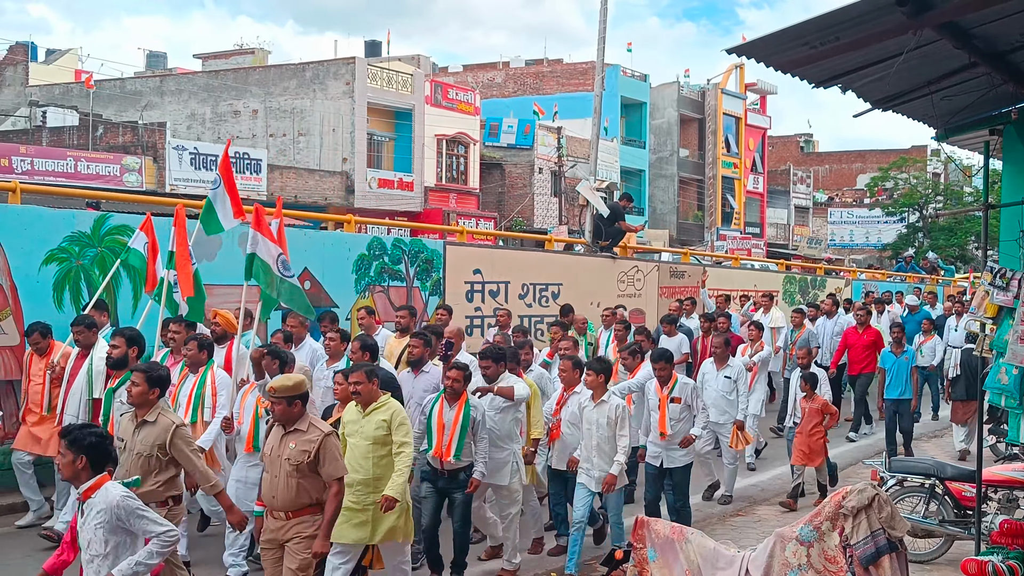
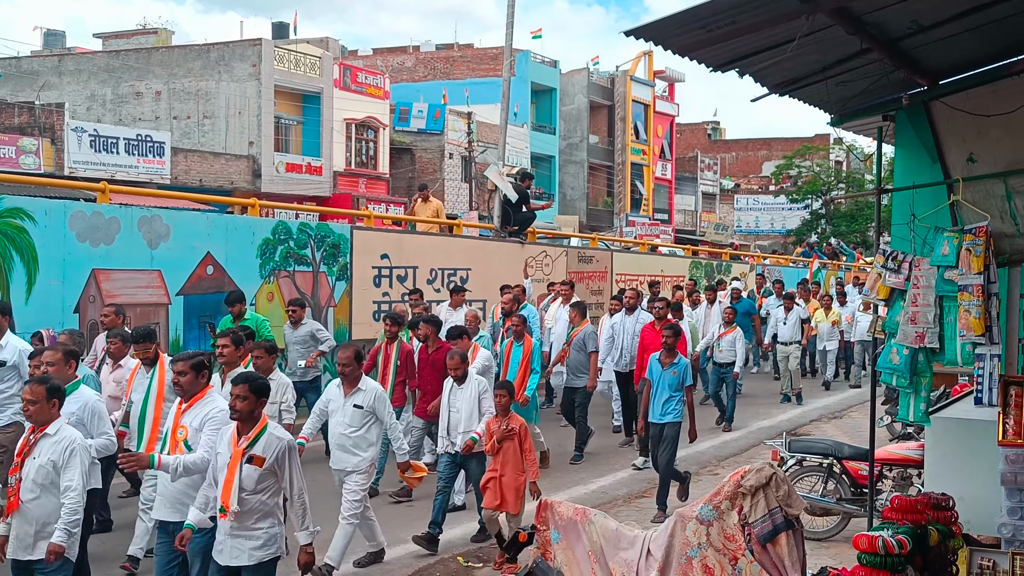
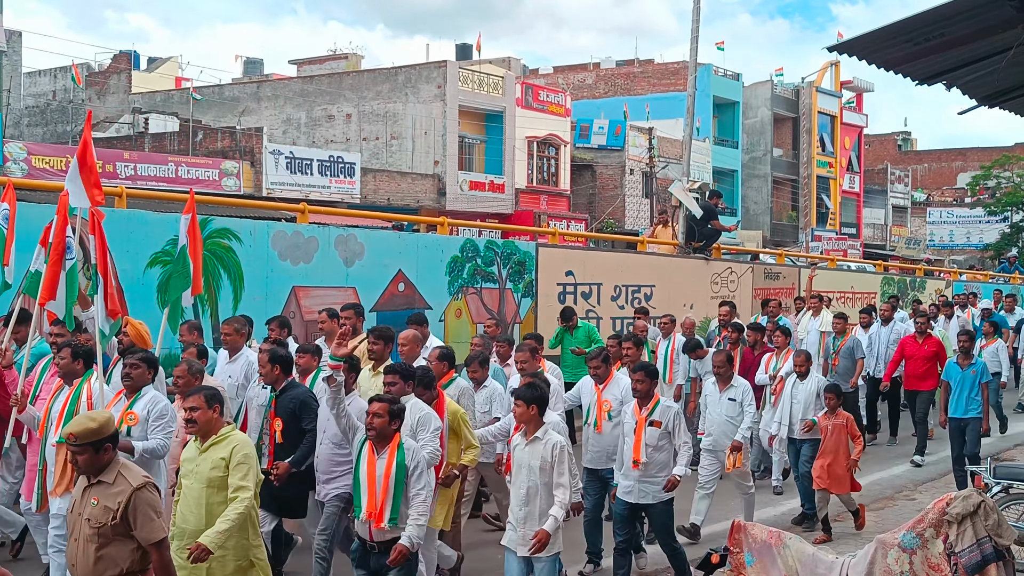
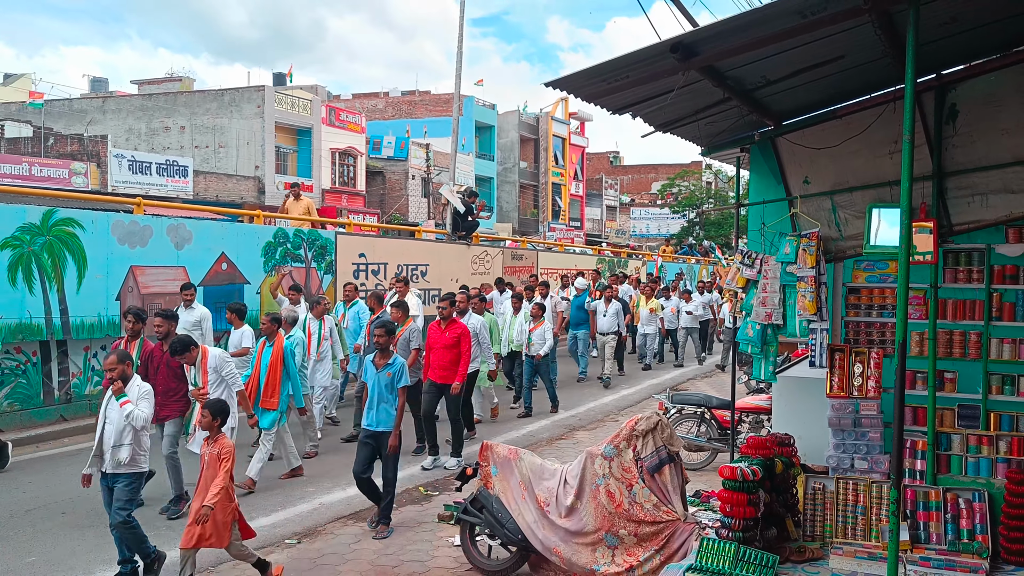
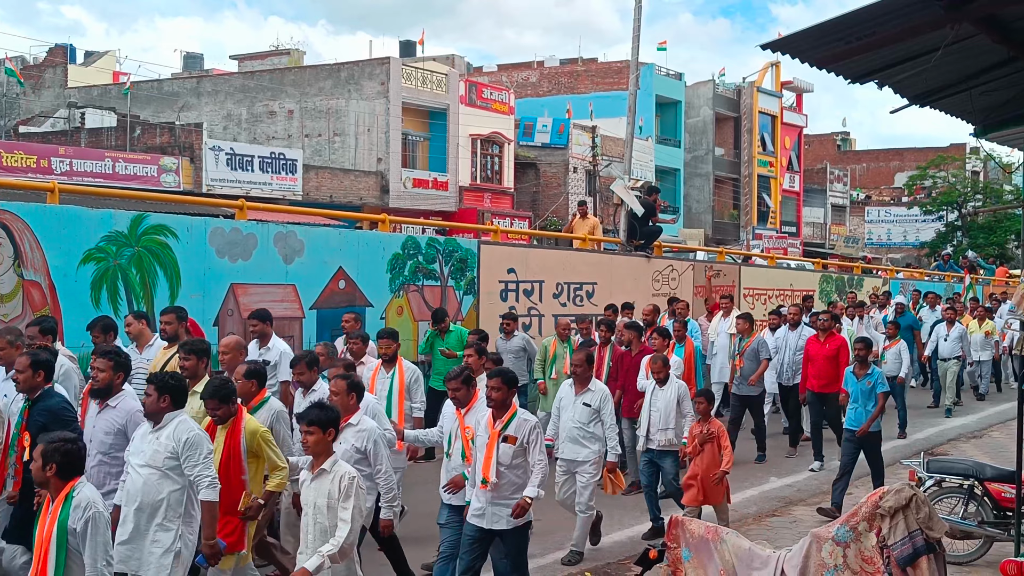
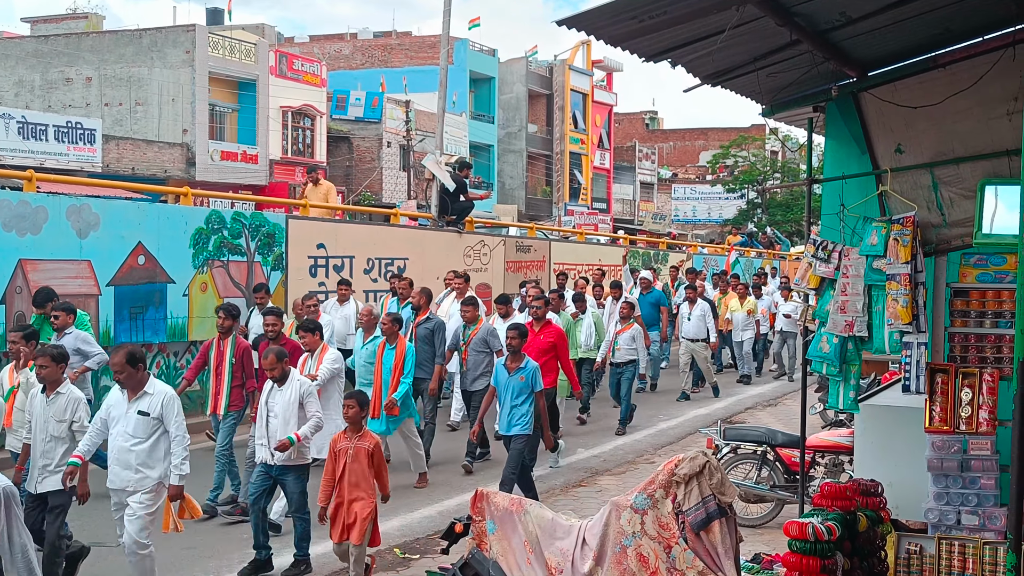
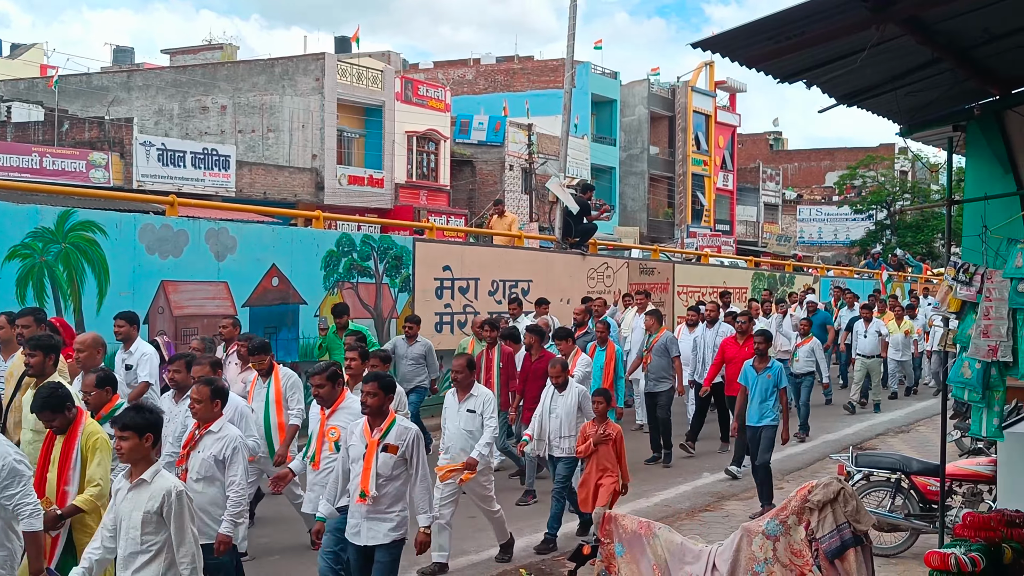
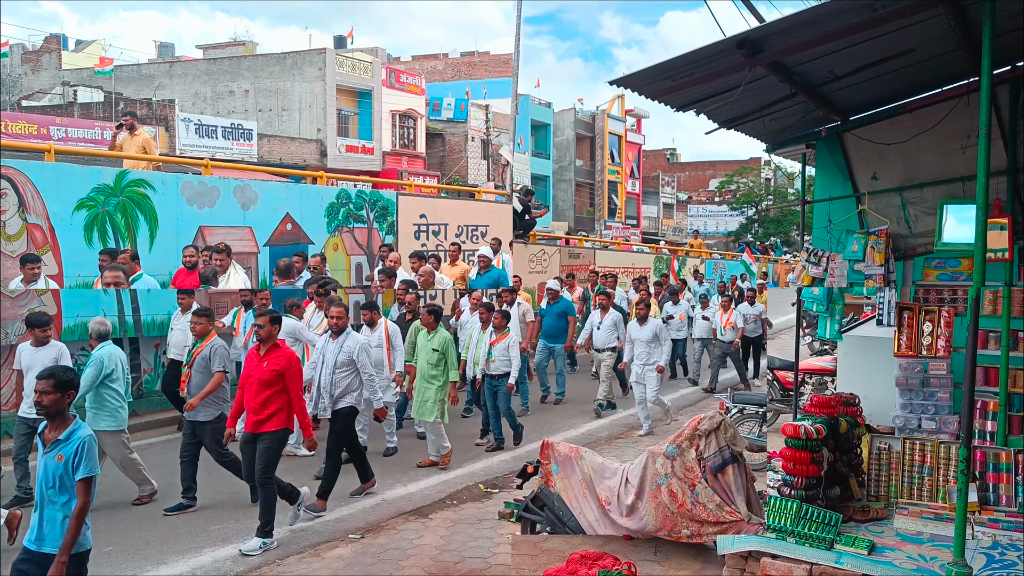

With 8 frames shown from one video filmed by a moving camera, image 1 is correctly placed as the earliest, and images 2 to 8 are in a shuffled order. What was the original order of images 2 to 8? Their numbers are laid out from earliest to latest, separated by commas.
3, 5, 7, 2, 6, 4, 8
